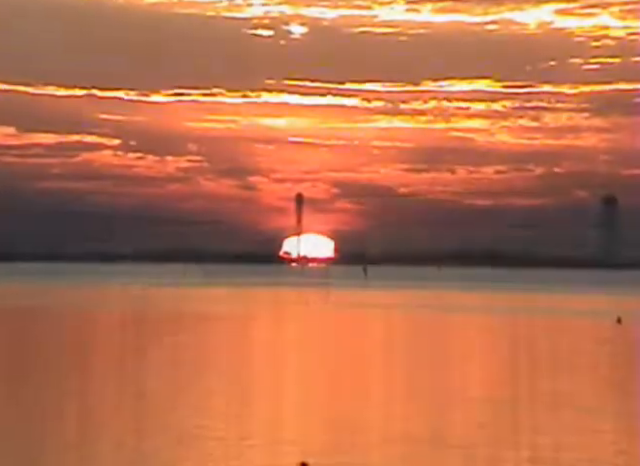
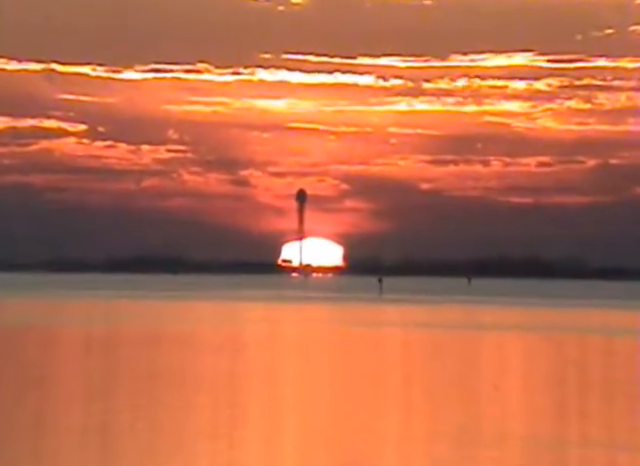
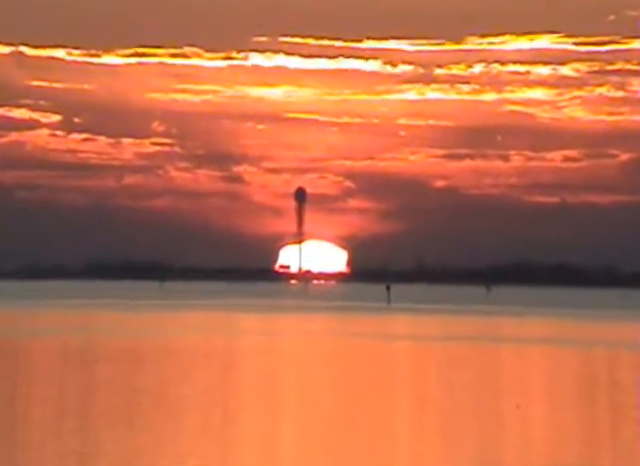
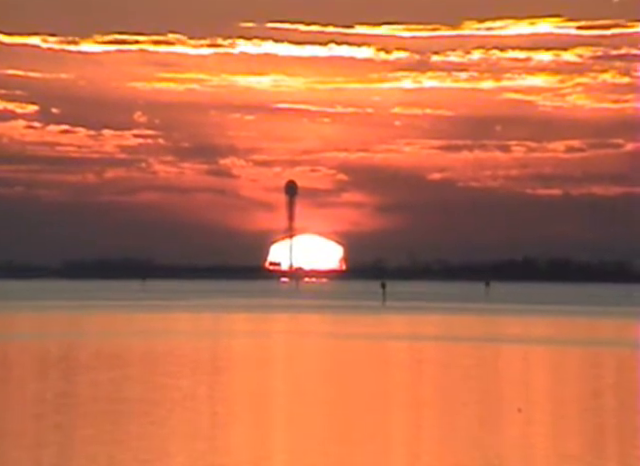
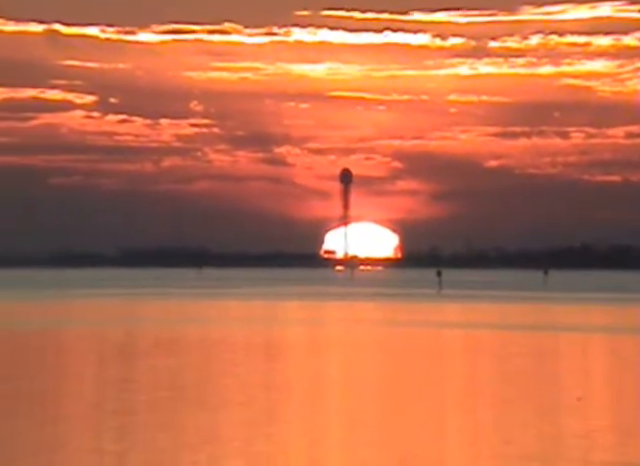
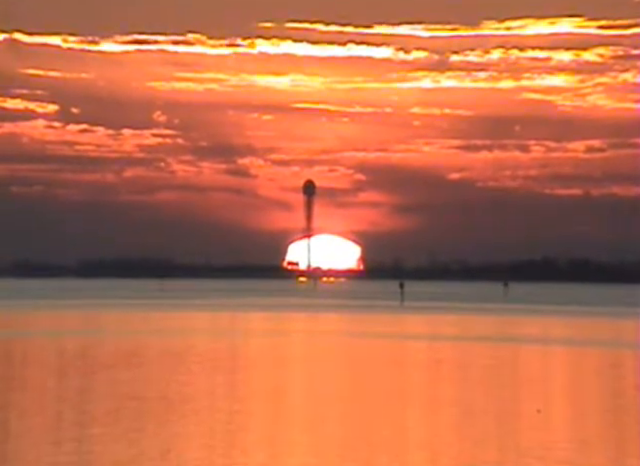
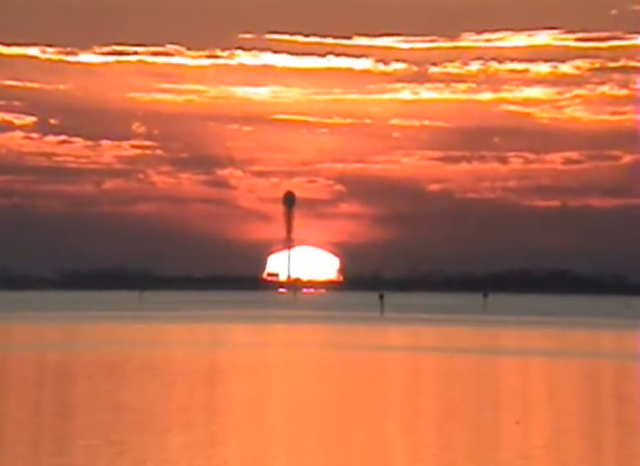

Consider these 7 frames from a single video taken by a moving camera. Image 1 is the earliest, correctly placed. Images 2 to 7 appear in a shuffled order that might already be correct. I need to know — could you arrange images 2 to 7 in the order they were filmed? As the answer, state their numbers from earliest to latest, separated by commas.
2, 3, 7, 6, 4, 5
